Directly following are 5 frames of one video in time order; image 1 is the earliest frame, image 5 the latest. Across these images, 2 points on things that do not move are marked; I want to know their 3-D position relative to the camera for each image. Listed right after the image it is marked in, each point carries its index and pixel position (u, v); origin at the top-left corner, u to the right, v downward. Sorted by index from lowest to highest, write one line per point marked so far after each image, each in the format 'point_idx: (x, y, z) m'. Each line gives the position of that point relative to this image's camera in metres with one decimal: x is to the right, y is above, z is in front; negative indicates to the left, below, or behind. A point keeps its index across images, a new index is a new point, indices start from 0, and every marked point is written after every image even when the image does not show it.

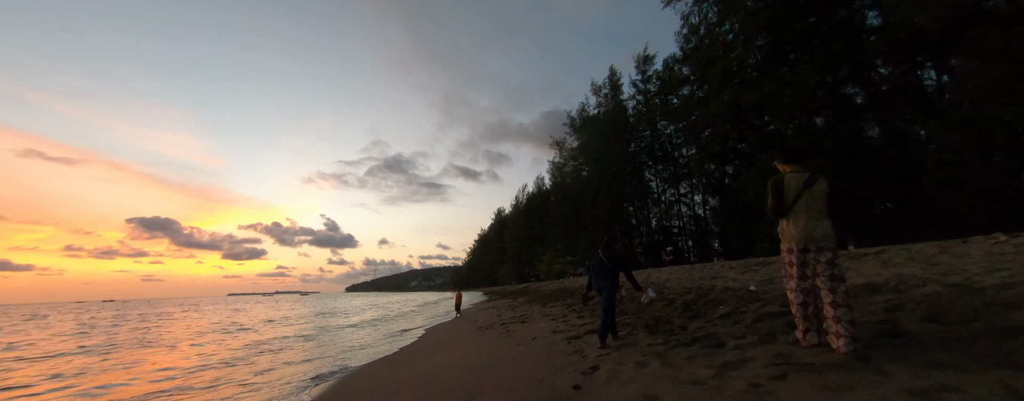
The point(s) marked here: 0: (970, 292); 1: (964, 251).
0: (+3.5, -0.7, +2.3) m
1: (+5.2, -0.5, +3.4) m
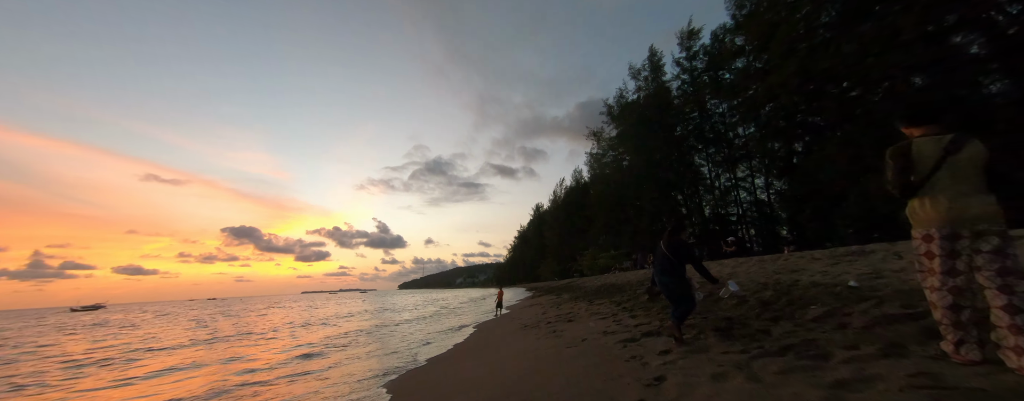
0: (+3.8, -0.5, +1.6) m
1: (+5.7, -0.2, +2.4) m
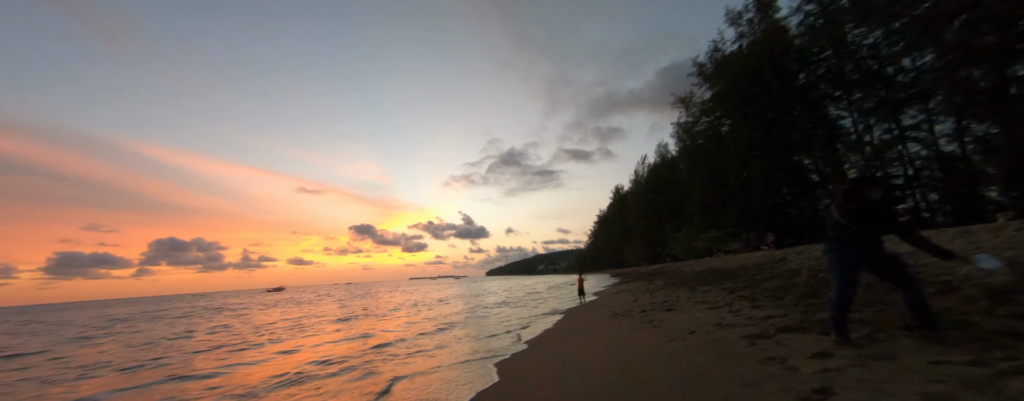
0: (+4.1, 0.0, +0.3) m
1: (+6.1, +0.4, +0.6) m
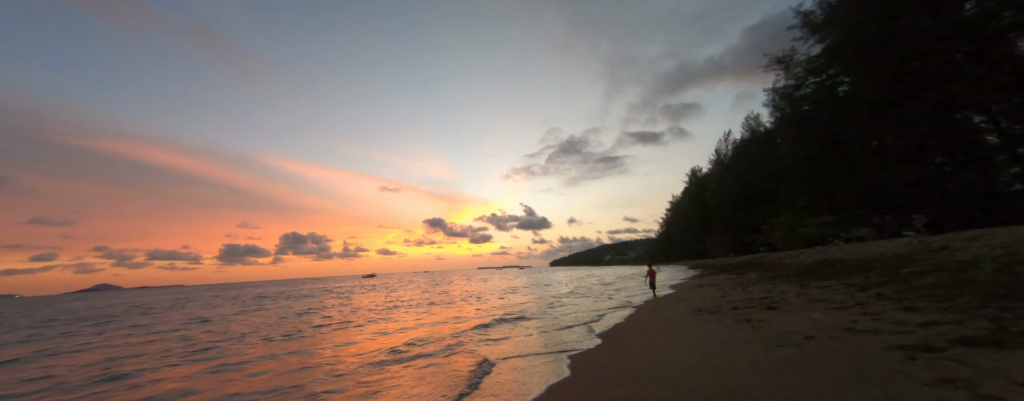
0: (+4.2, +0.2, -0.7) m
1: (+6.1, +0.7, -0.8) m
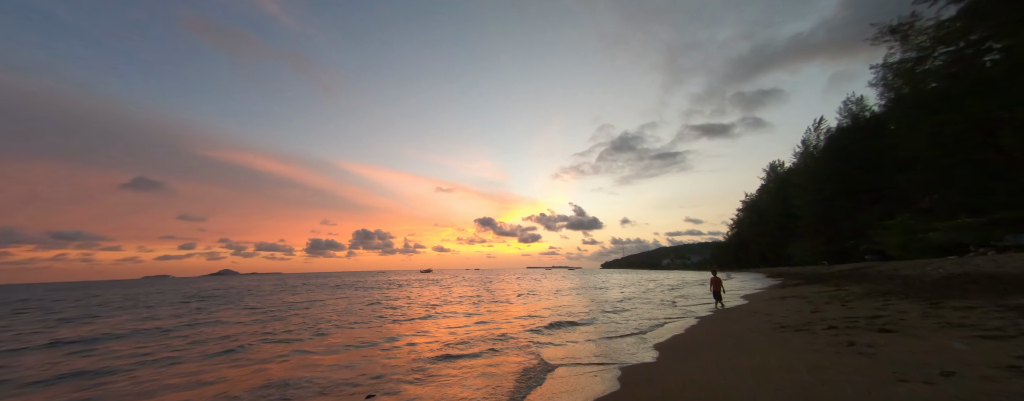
0: (+4.1, +0.2, -1.5) m
1: (+6.0, +0.7, -2.0) m
